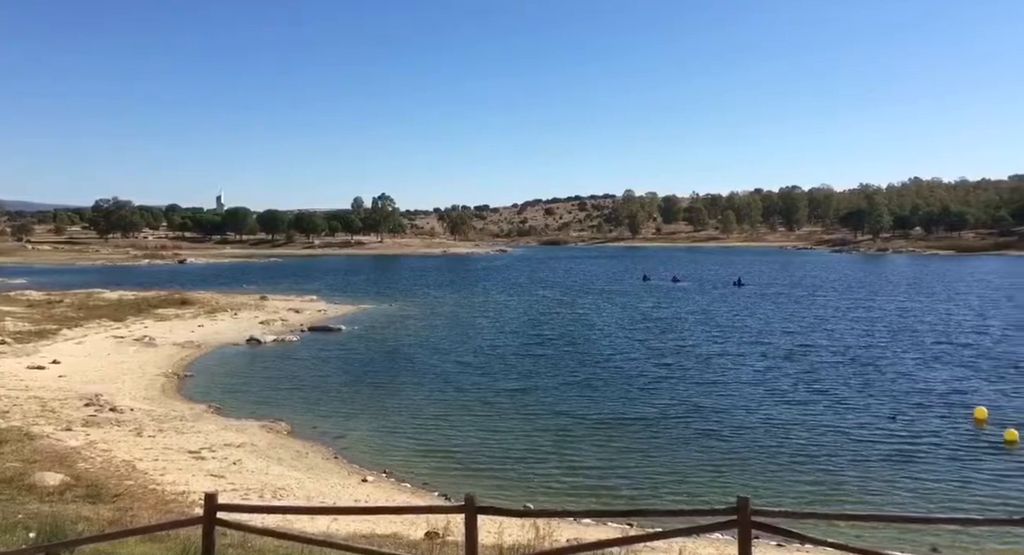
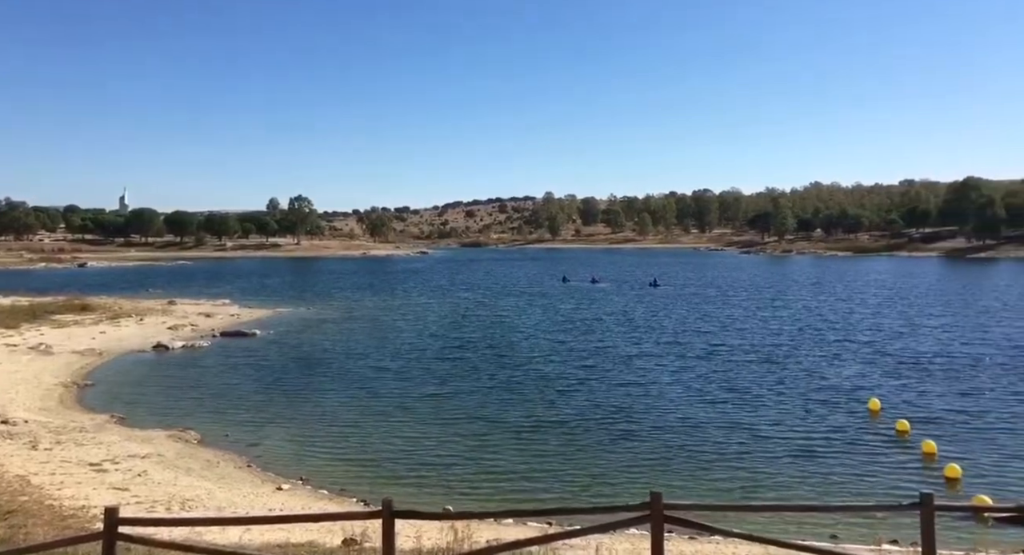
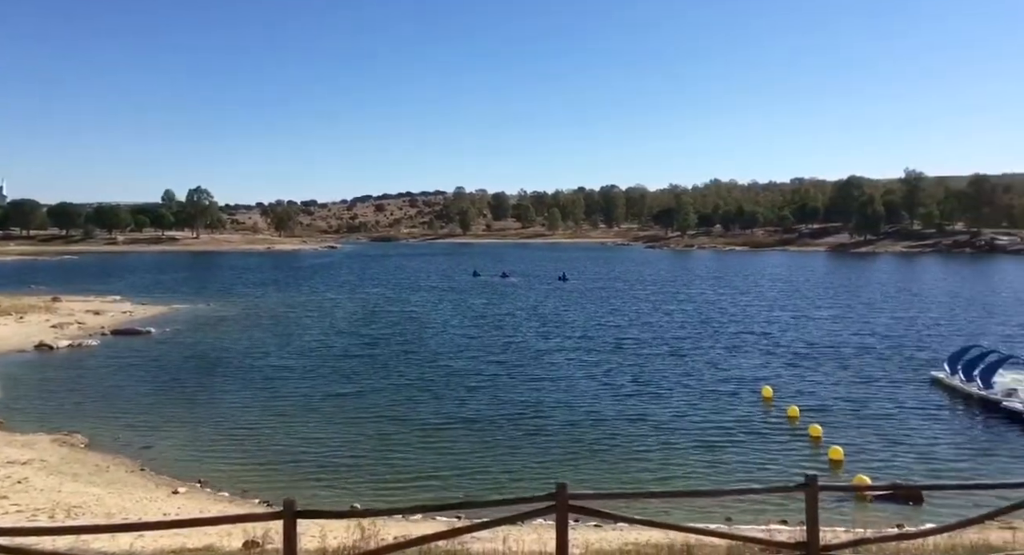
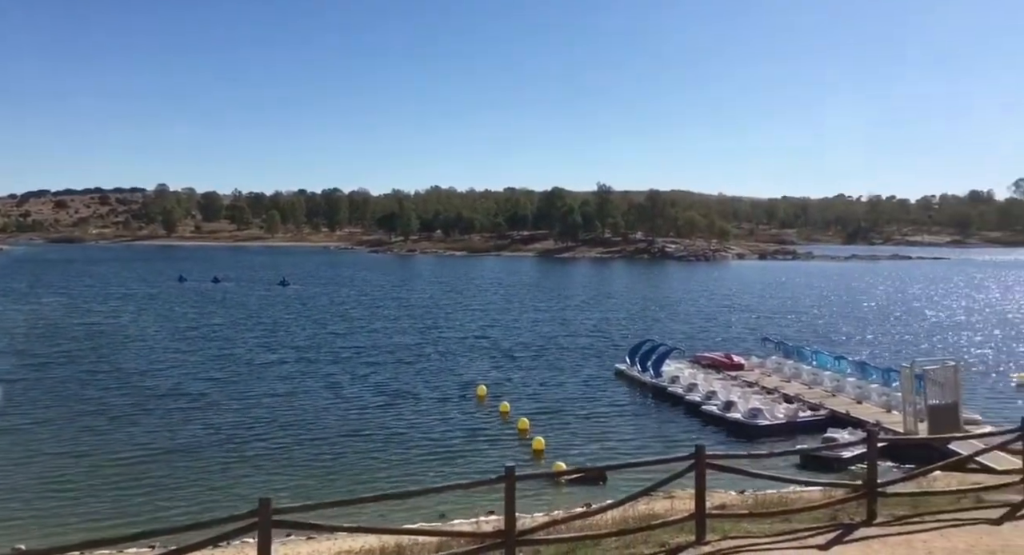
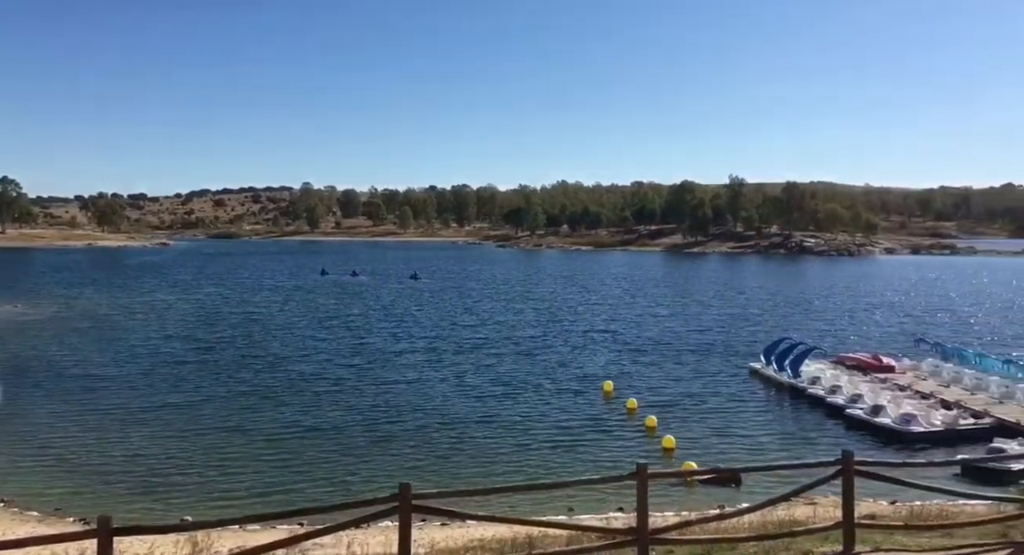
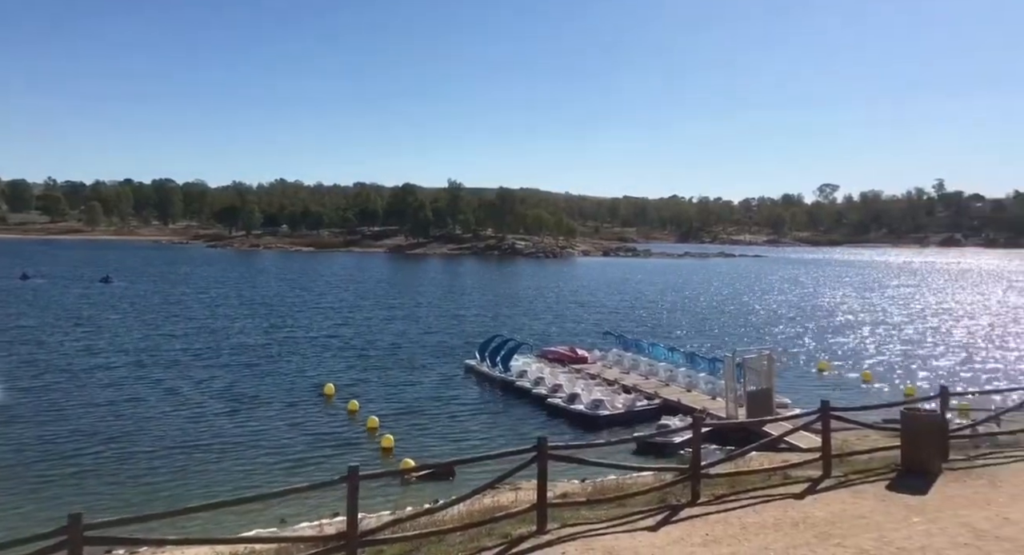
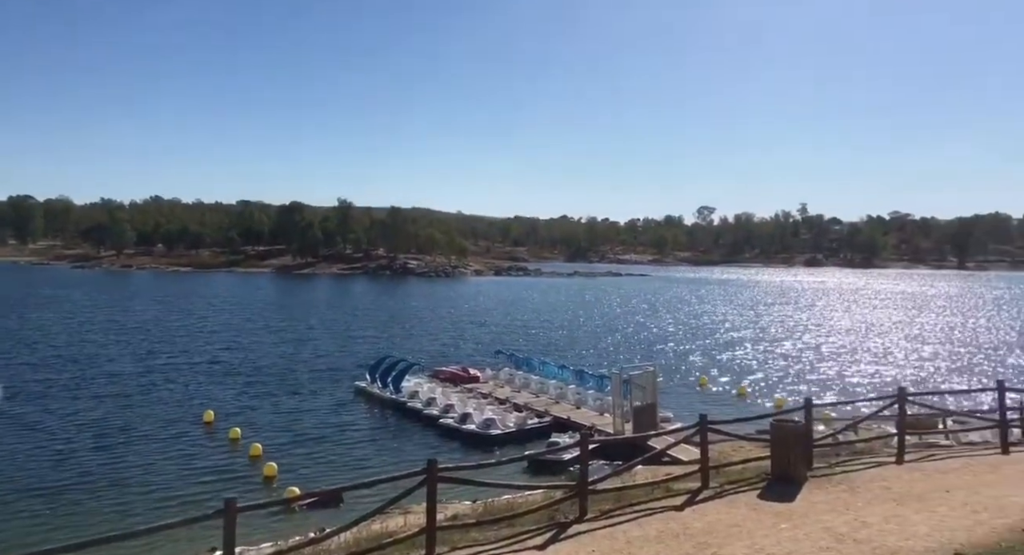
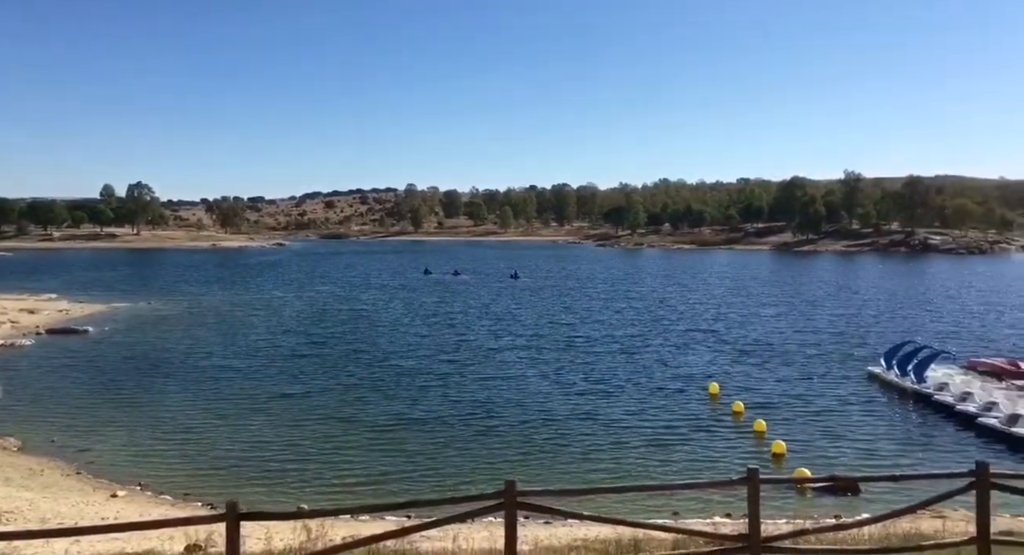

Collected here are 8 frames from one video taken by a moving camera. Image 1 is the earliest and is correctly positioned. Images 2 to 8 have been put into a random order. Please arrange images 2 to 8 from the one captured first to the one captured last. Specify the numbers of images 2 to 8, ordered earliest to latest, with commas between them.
2, 3, 8, 5, 4, 6, 7
